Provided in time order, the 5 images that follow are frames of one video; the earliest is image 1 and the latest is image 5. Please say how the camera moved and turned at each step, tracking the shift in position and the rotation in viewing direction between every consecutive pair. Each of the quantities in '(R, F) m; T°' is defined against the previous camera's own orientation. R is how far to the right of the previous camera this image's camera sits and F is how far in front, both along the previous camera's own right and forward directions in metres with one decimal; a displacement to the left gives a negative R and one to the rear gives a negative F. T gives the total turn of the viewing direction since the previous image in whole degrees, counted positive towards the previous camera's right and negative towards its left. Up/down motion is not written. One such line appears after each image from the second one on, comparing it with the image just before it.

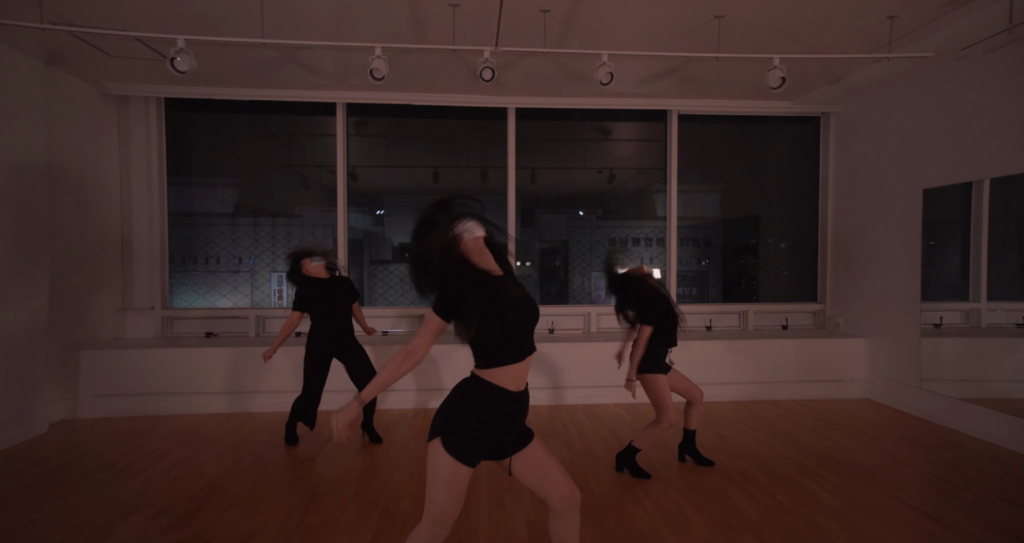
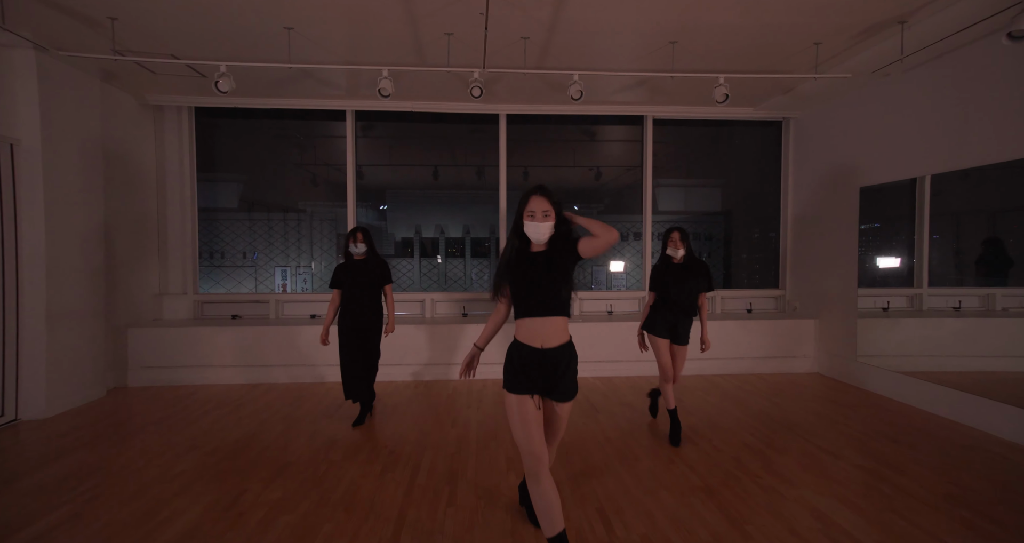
(+0.1, -0.6) m; 0°
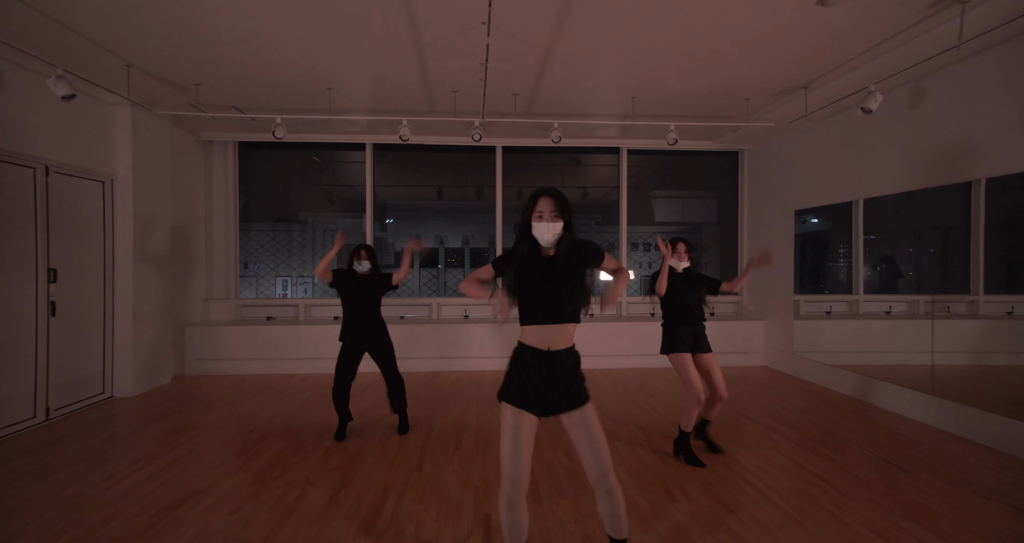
(+0.1, -0.9) m; 0°
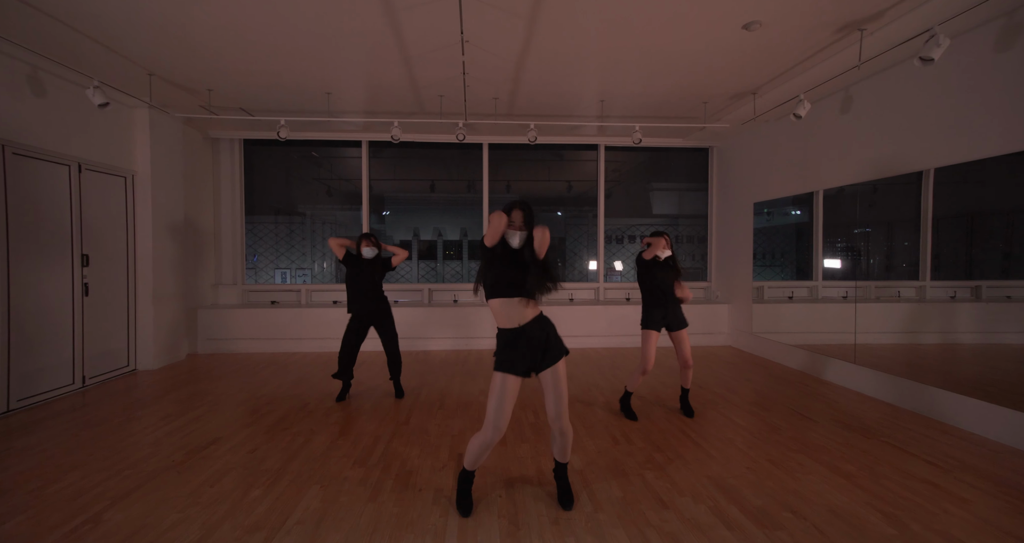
(+0.2, -0.5) m; 0°
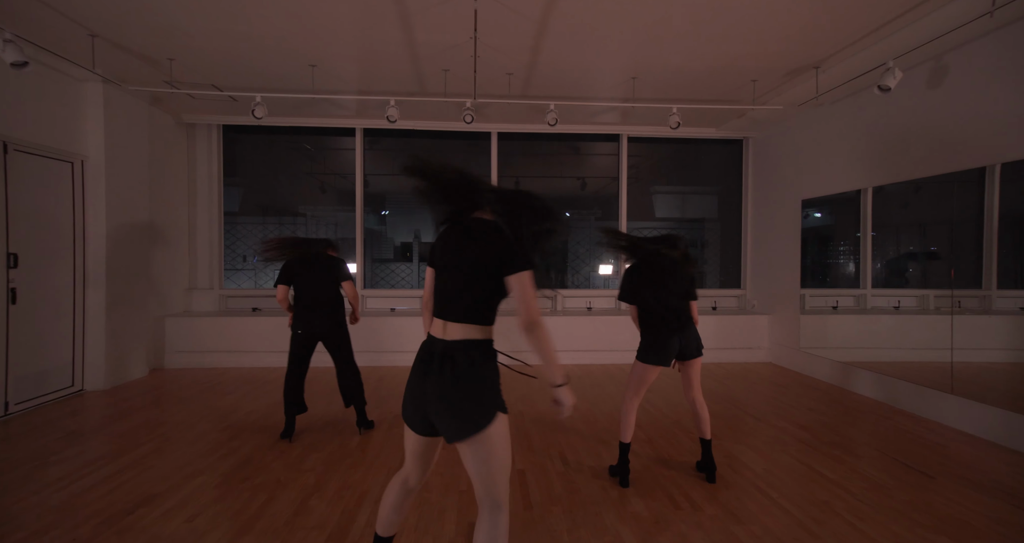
(-0.2, +0.7) m; 0°
